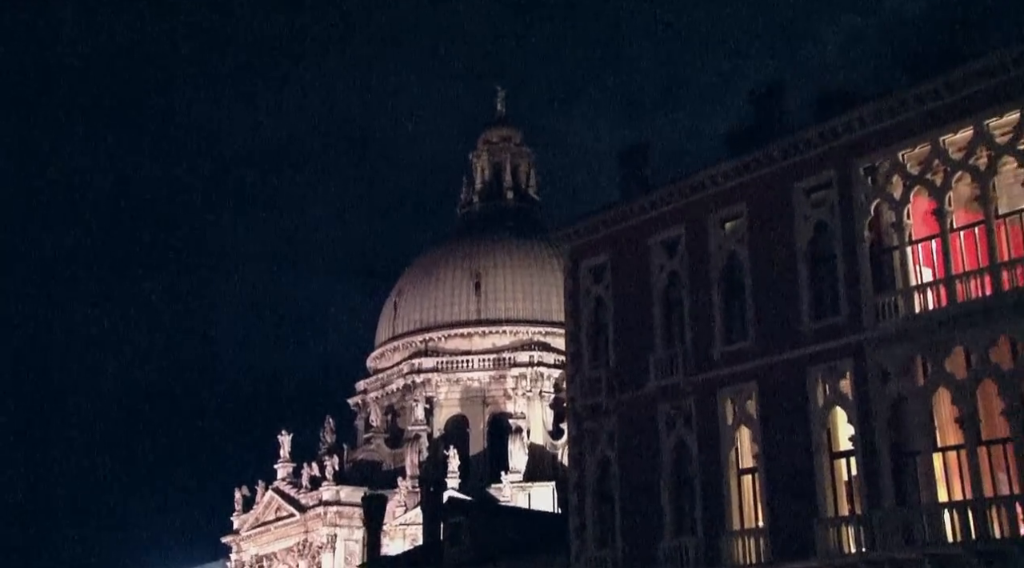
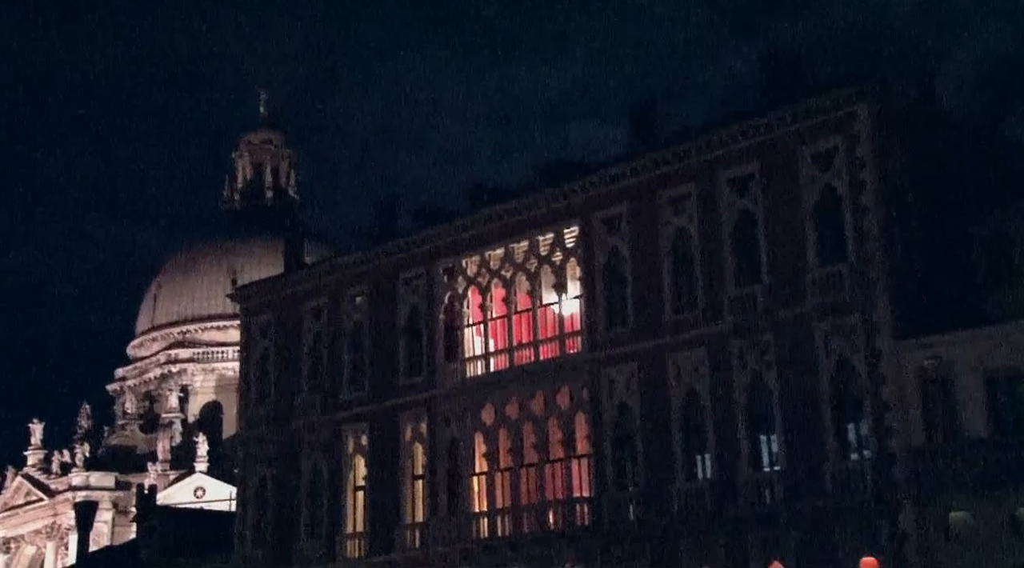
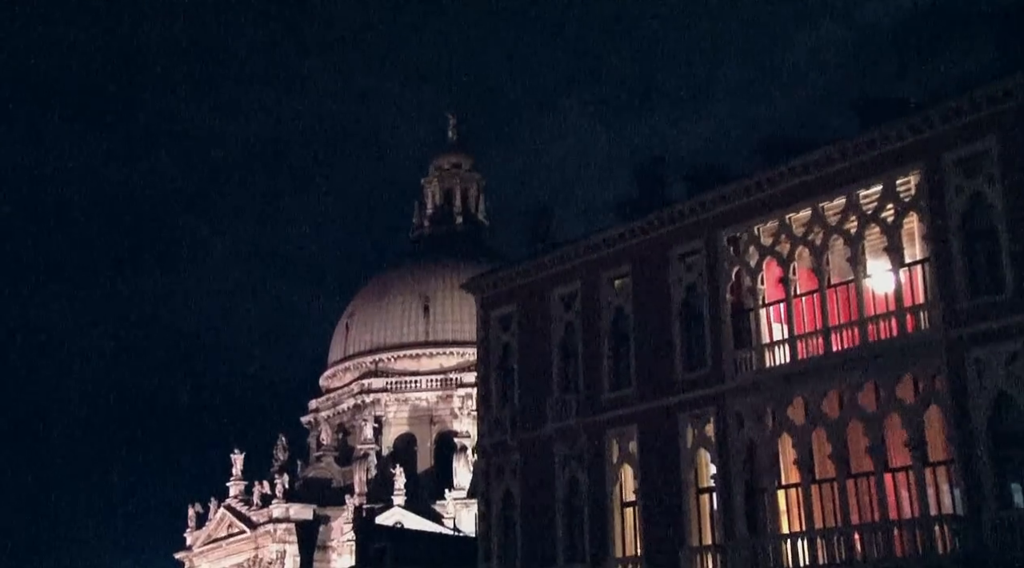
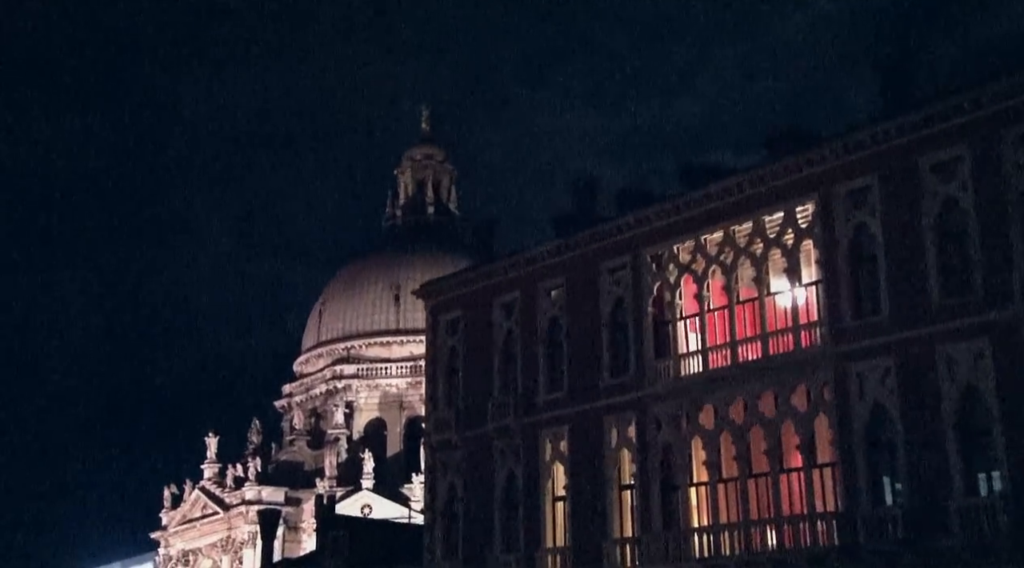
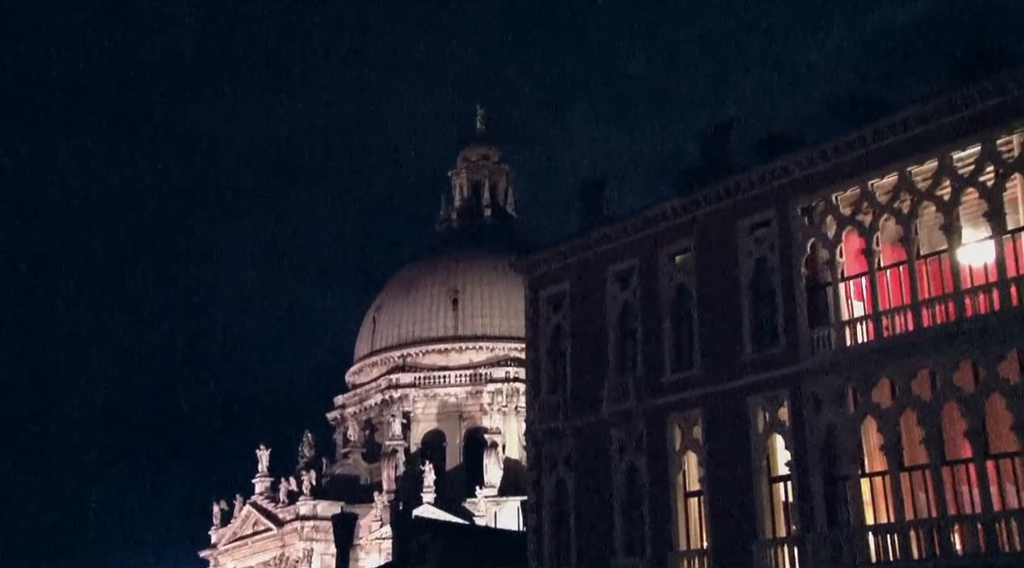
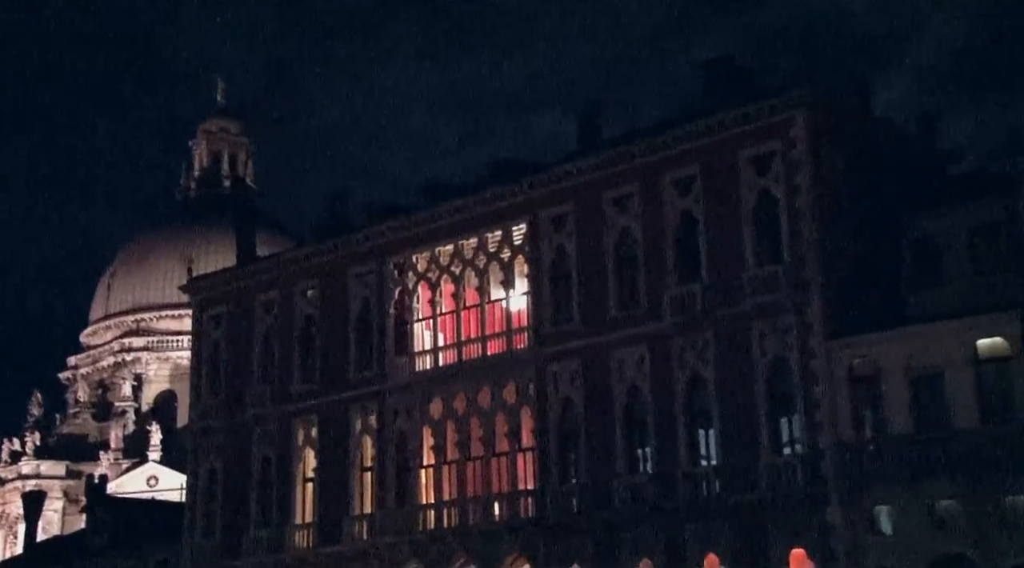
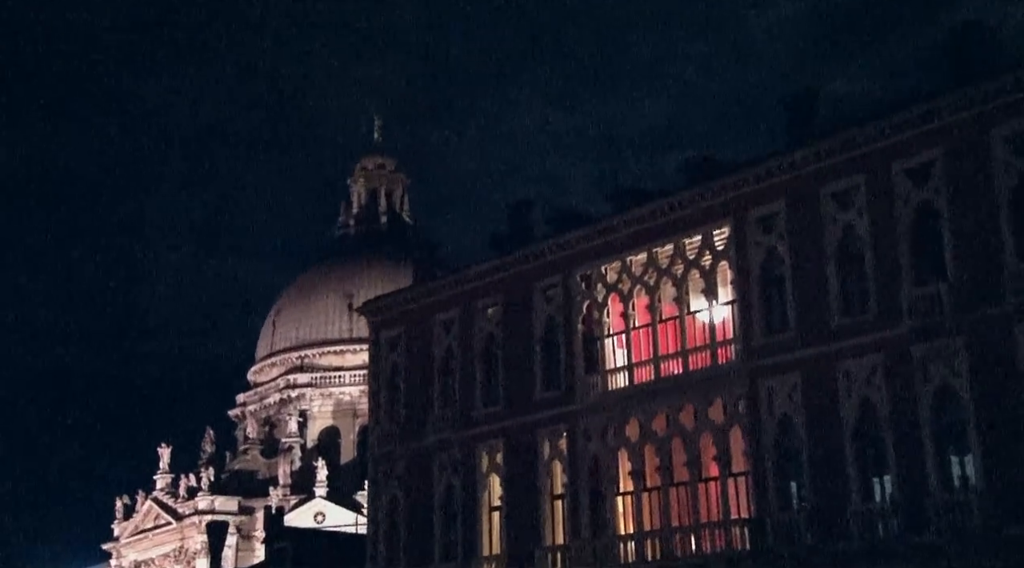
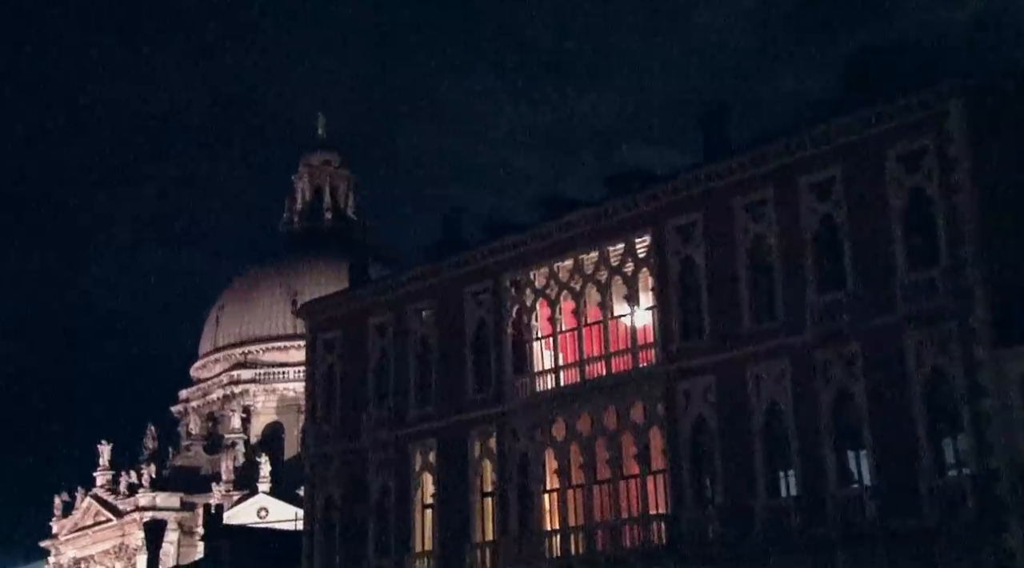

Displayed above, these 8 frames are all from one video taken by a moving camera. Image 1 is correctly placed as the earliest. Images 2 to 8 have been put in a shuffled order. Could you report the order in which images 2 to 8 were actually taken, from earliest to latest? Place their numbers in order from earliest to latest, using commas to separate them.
5, 3, 4, 7, 8, 2, 6
